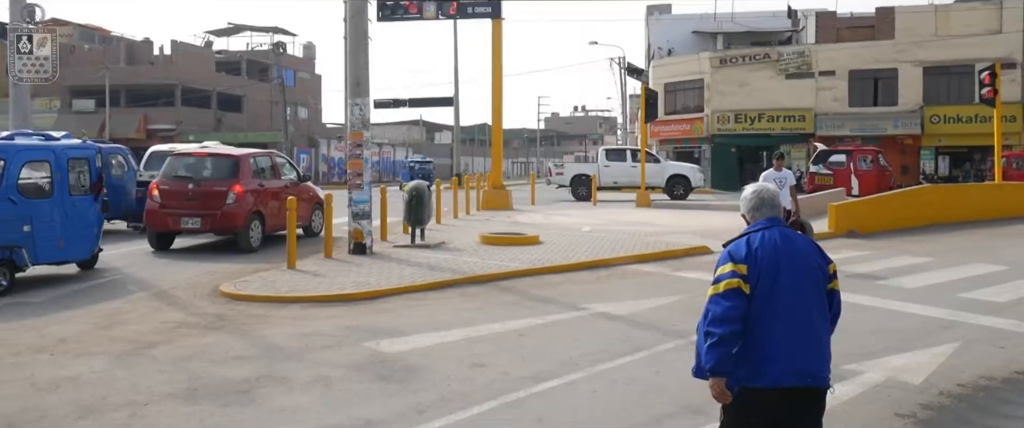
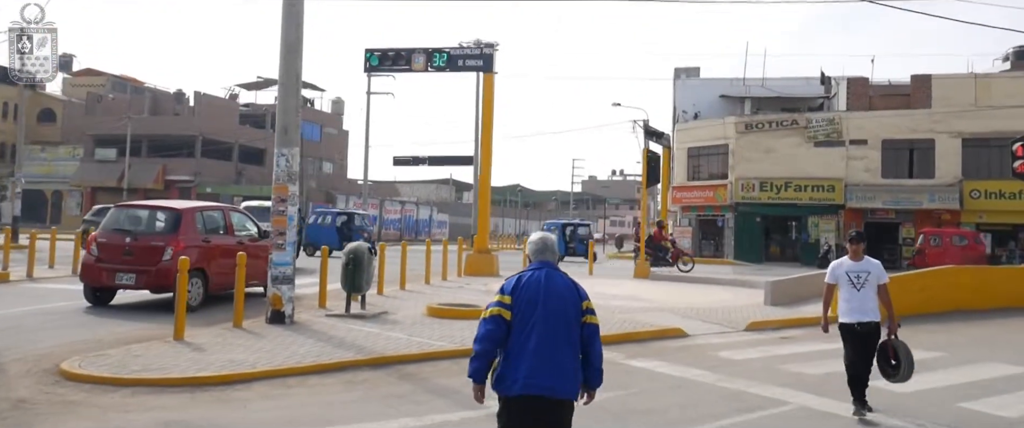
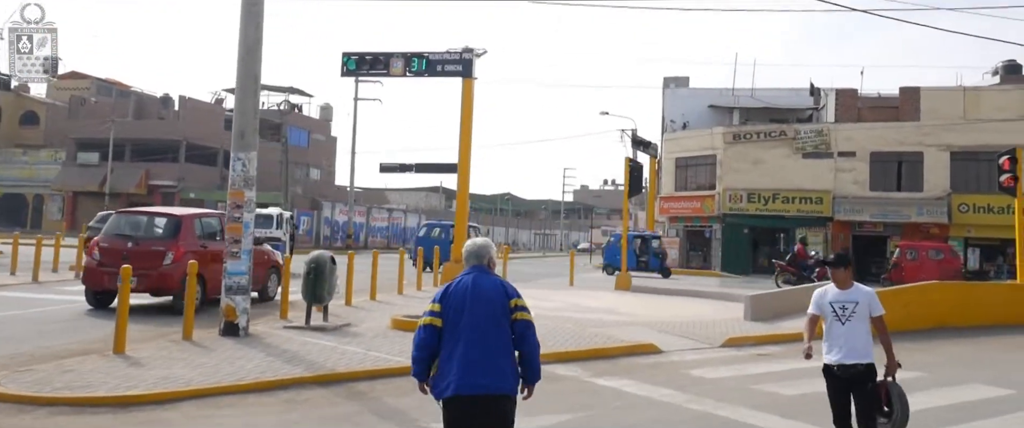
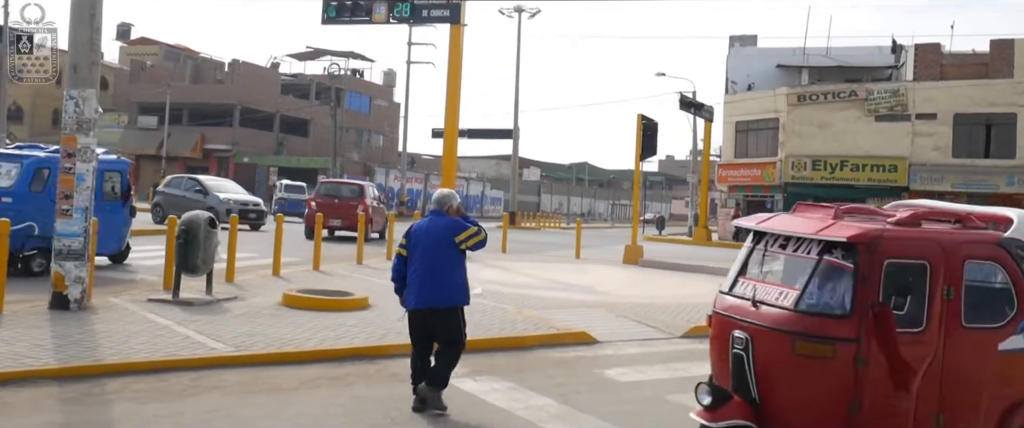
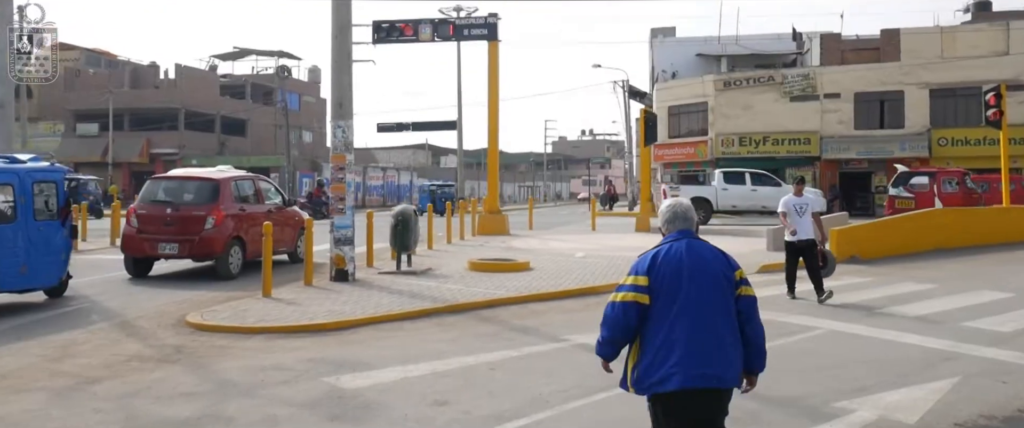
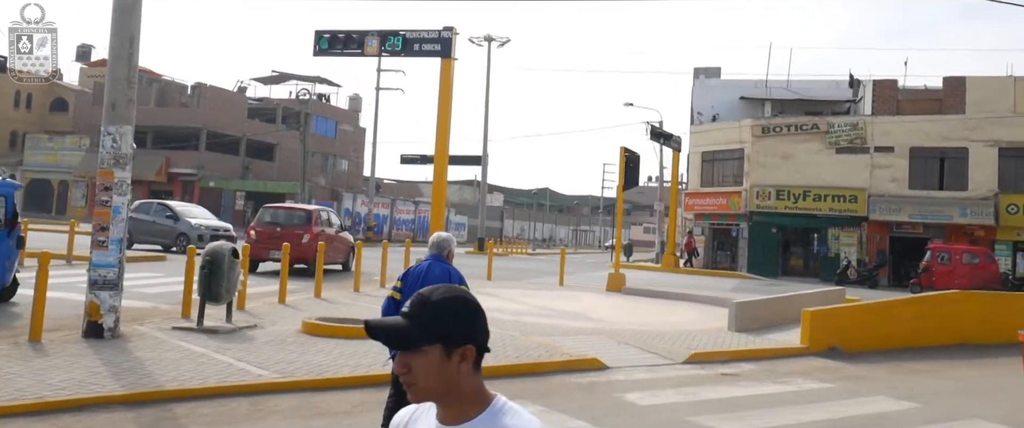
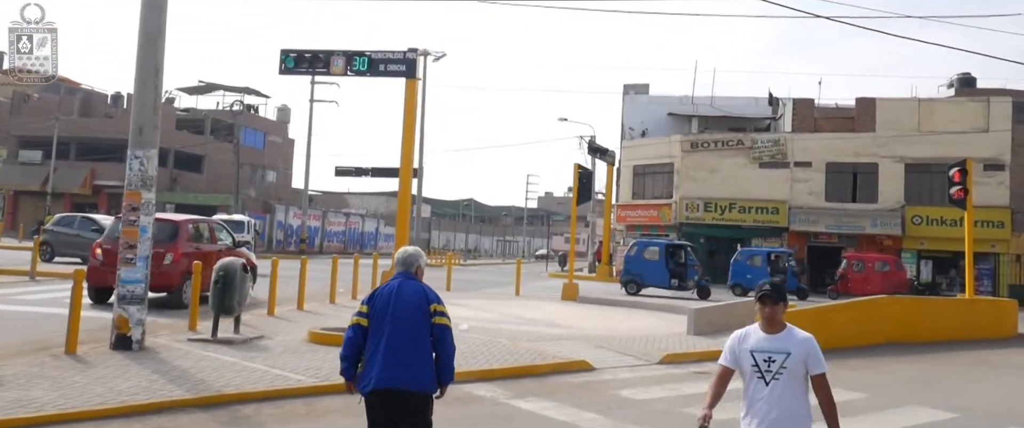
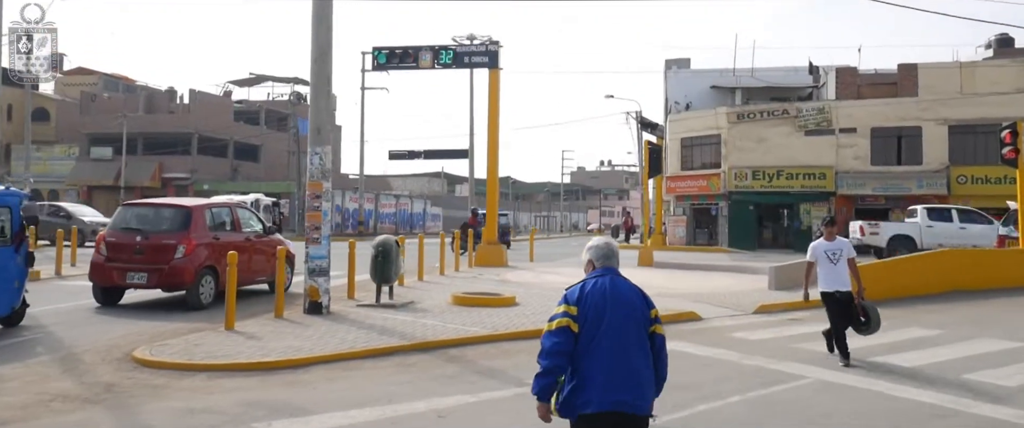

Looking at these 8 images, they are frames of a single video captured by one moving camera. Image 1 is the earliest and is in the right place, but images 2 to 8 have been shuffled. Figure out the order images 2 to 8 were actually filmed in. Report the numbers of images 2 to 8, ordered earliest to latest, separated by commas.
5, 8, 2, 3, 7, 6, 4
